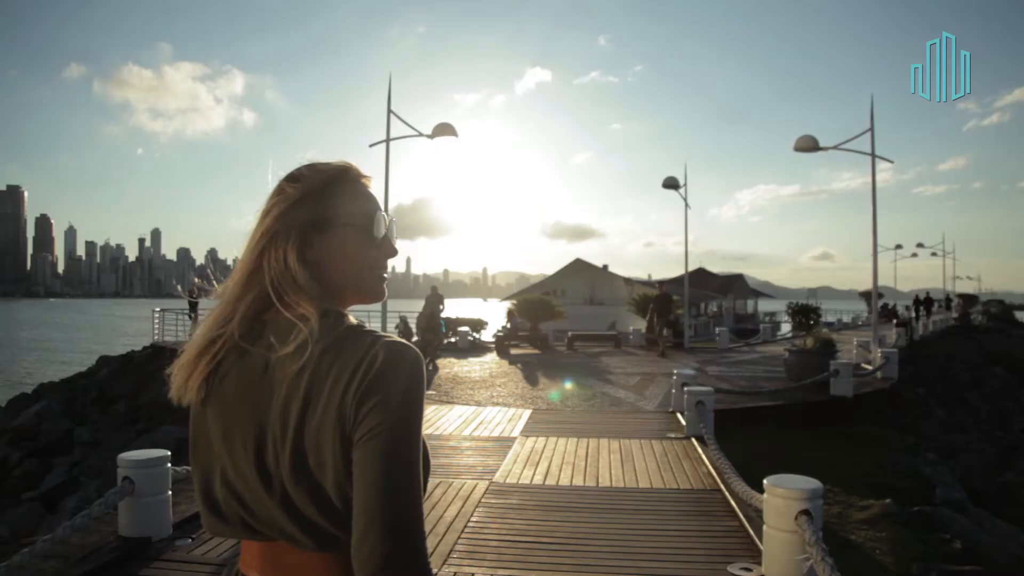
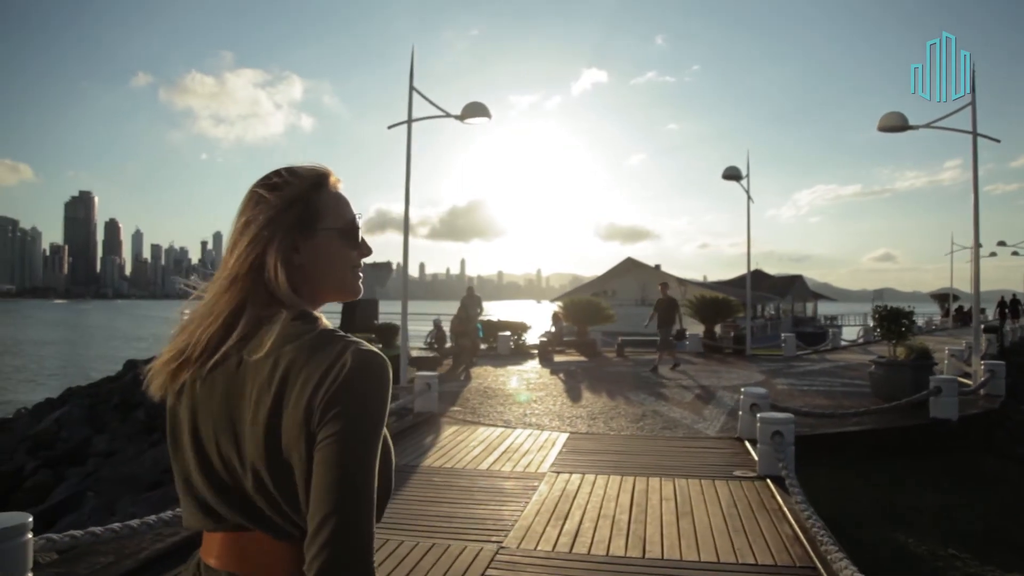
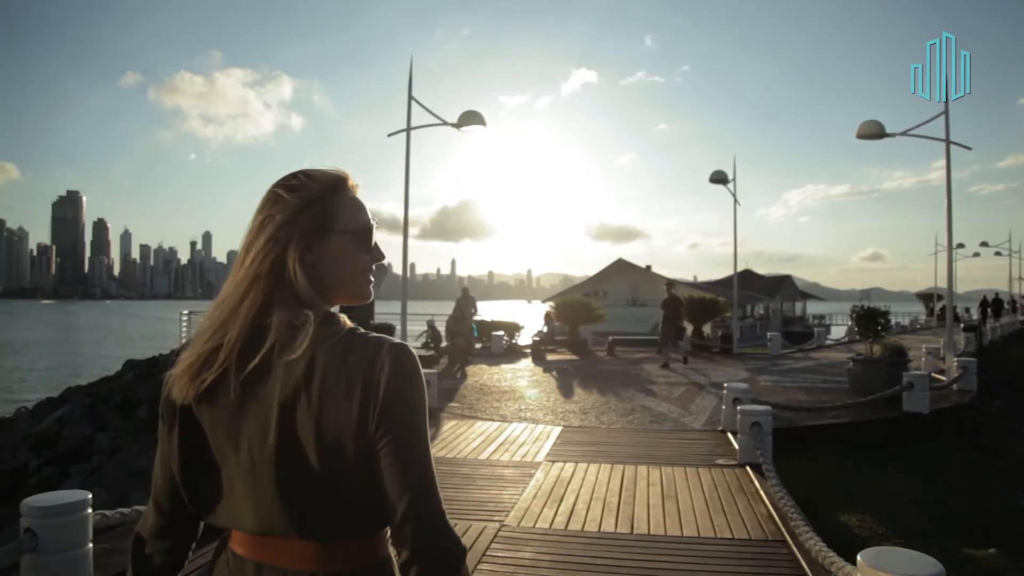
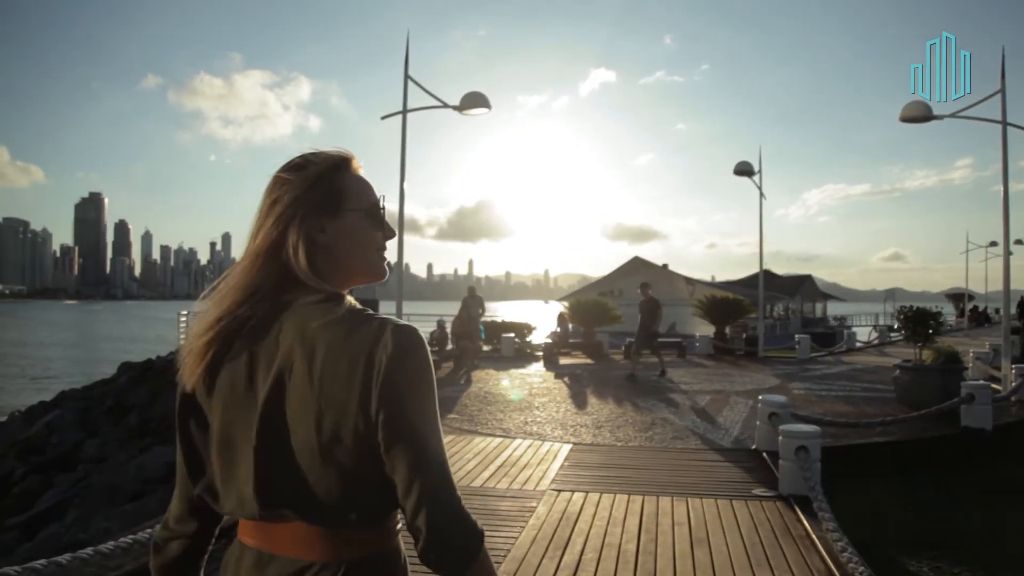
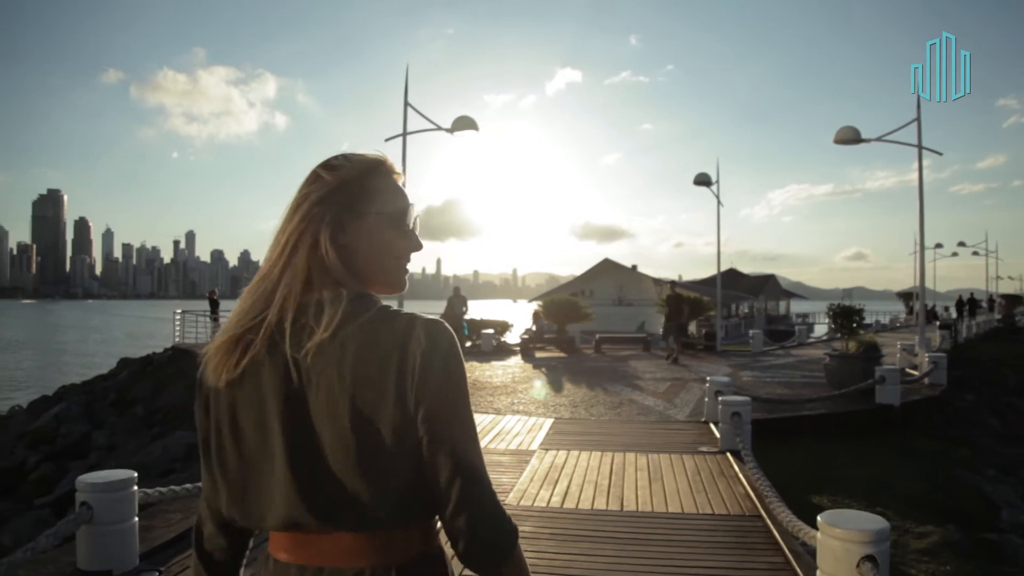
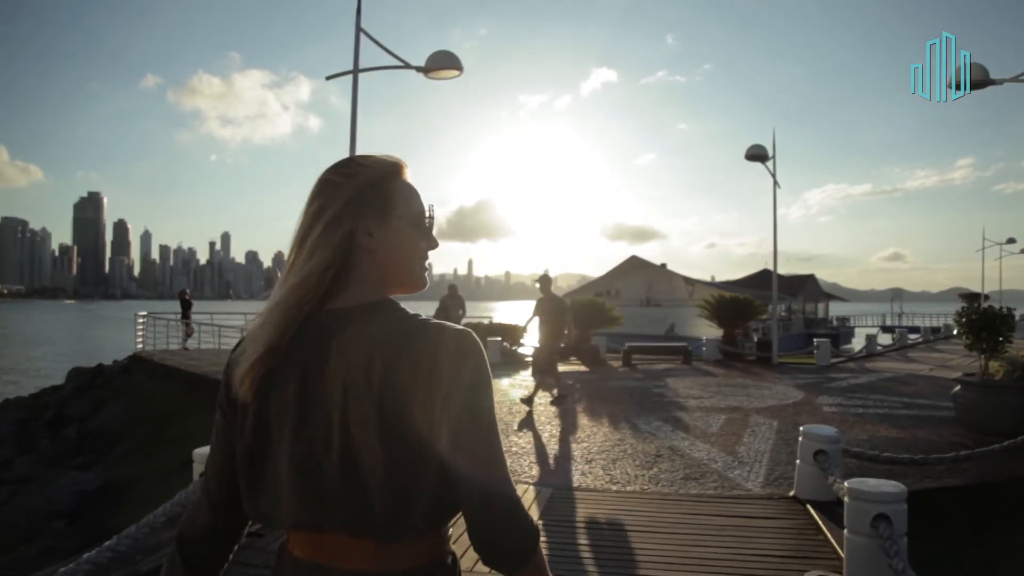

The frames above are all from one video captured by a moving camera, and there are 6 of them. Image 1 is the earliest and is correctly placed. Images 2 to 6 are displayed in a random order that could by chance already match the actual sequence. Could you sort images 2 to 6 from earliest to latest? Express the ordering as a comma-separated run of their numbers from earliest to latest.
5, 3, 2, 4, 6
